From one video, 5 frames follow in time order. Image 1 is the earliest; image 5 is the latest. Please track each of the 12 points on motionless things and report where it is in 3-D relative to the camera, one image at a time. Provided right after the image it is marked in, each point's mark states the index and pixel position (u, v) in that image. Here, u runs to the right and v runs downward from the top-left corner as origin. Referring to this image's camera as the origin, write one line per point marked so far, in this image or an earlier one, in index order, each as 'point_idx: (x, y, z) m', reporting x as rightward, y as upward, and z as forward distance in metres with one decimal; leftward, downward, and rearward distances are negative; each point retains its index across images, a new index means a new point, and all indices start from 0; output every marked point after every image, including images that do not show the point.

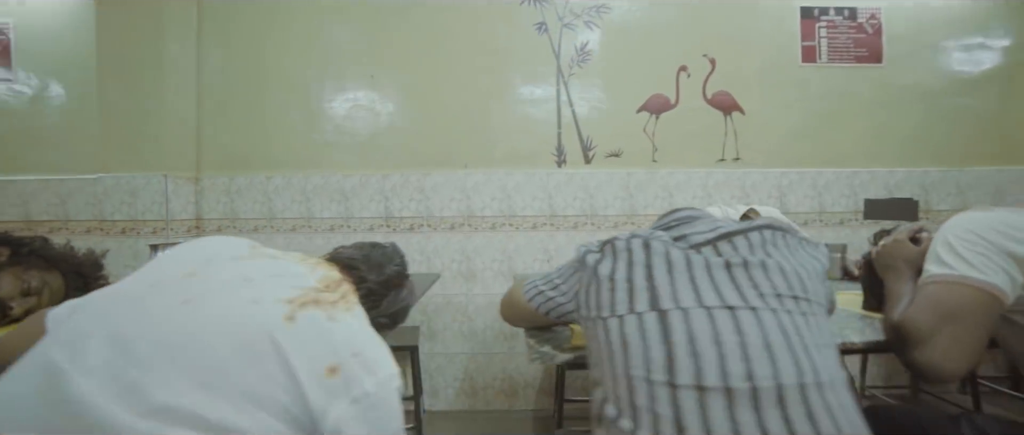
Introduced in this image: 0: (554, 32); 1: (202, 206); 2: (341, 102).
0: (+0.2, +1.1, +2.2) m
1: (-1.8, +0.1, +2.3) m
2: (-0.9, +0.7, +2.3) m
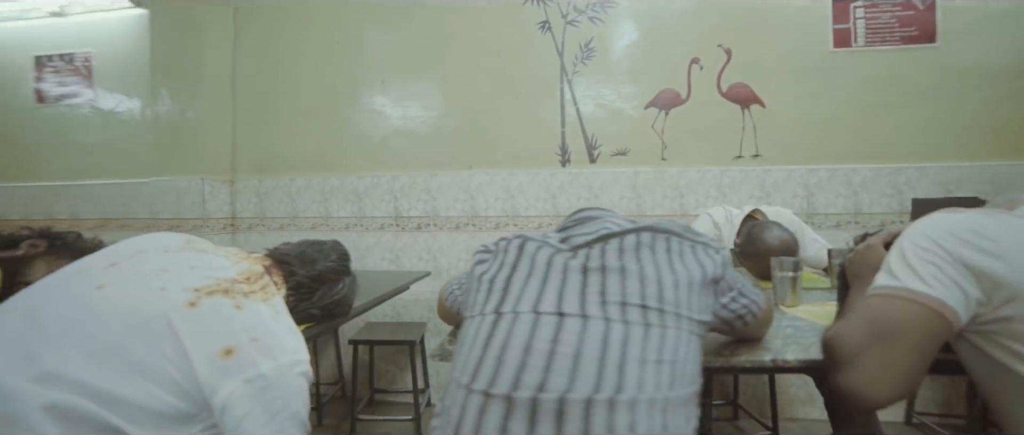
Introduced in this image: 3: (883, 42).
0: (+0.3, +1.1, +2.2) m
1: (-1.7, +0.1, +2.5) m
2: (-0.9, +0.7, +2.4) m
3: (+1.9, +0.9, +2.0) m
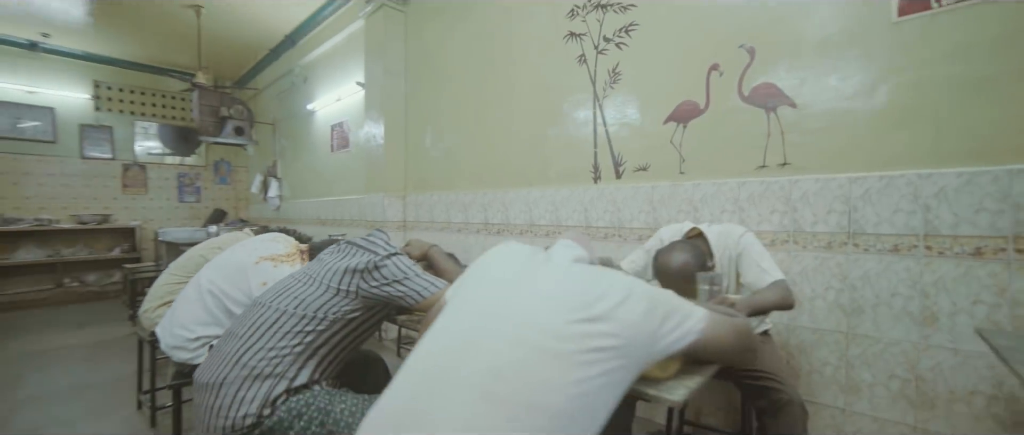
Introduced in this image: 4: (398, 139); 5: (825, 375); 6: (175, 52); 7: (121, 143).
0: (+0.5, +1.0, +2.5) m
1: (-1.0, 0.0, +3.8) m
2: (-0.4, +0.6, +3.3) m
3: (+1.7, +0.8, +1.4) m
4: (-1.2, +0.8, +3.9) m
5: (+1.3, -0.7, +1.7) m
6: (-4.7, +2.3, +5.5) m
7: (-5.7, +1.1, +5.7) m
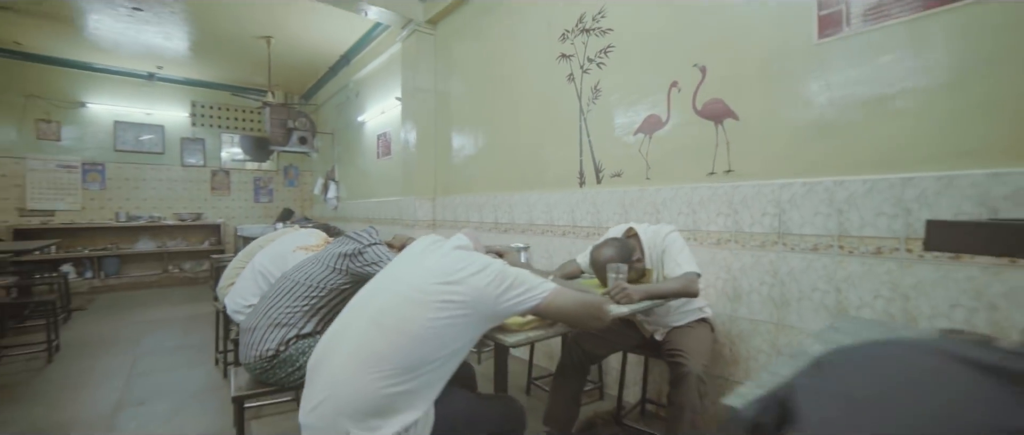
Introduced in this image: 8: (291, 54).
0: (+0.5, +1.0, +2.8) m
1: (-0.9, 0.0, +4.3) m
2: (-0.3, +0.6, +3.7) m
3: (+1.5, +0.8, +1.5) m
4: (-1.0, +0.8, +4.4) m
5: (+1.2, -0.7, +1.9) m
6: (-4.3, +2.4, +6.5) m
7: (-5.2, +1.1, +6.8) m
8: (-3.2, +2.4, +5.7) m
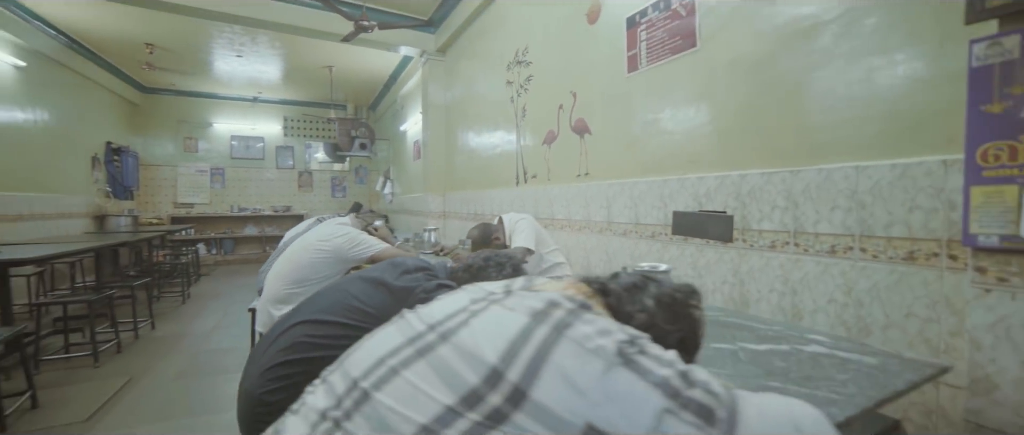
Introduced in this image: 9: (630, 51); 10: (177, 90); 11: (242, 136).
0: (+0.1, +1.1, +3.5) m
1: (-0.9, +0.1, +5.3) m
2: (-0.5, +0.7, +4.6) m
3: (+0.8, +0.8, +2.1) m
4: (-1.0, +0.9, +5.4) m
5: (+0.6, -0.6, +2.5) m
6: (-3.8, +2.5, +8.1) m
7: (-4.7, +1.3, +8.6) m
8: (-2.9, +2.5, +7.1) m
9: (+0.7, +0.9, +2.2) m
10: (-6.5, +2.5, +7.6) m
11: (-5.6, +1.7, +8.2) m
